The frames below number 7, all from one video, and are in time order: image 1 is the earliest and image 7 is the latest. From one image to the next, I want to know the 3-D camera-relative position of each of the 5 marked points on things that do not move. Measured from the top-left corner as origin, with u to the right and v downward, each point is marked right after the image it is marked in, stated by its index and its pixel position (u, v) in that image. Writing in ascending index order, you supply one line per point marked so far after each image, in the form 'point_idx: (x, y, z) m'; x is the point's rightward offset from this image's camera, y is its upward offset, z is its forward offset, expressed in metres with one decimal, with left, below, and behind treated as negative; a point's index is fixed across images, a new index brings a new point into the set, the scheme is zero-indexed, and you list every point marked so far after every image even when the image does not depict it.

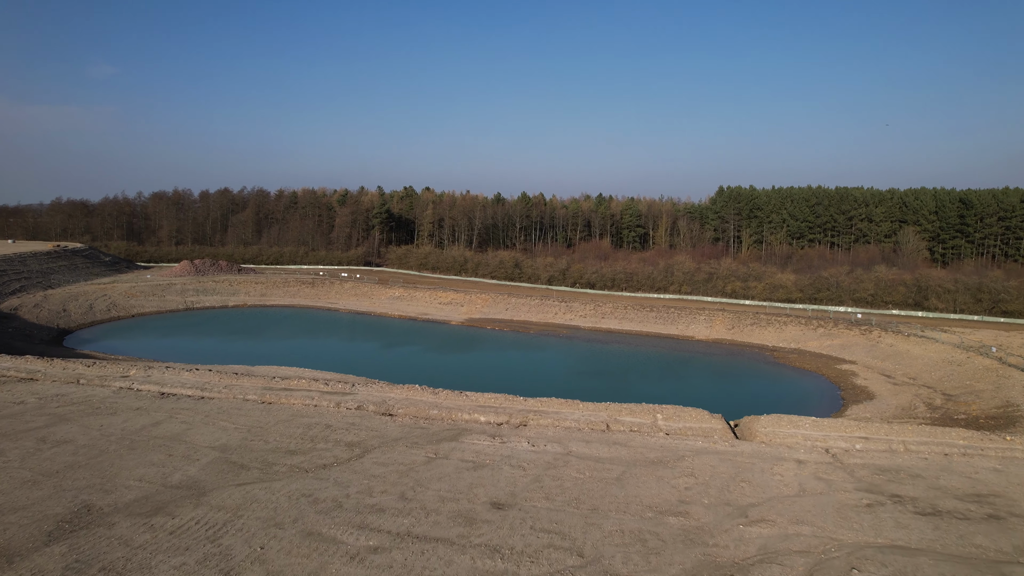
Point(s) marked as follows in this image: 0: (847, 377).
0: (+9.7, -2.6, +16.4) m
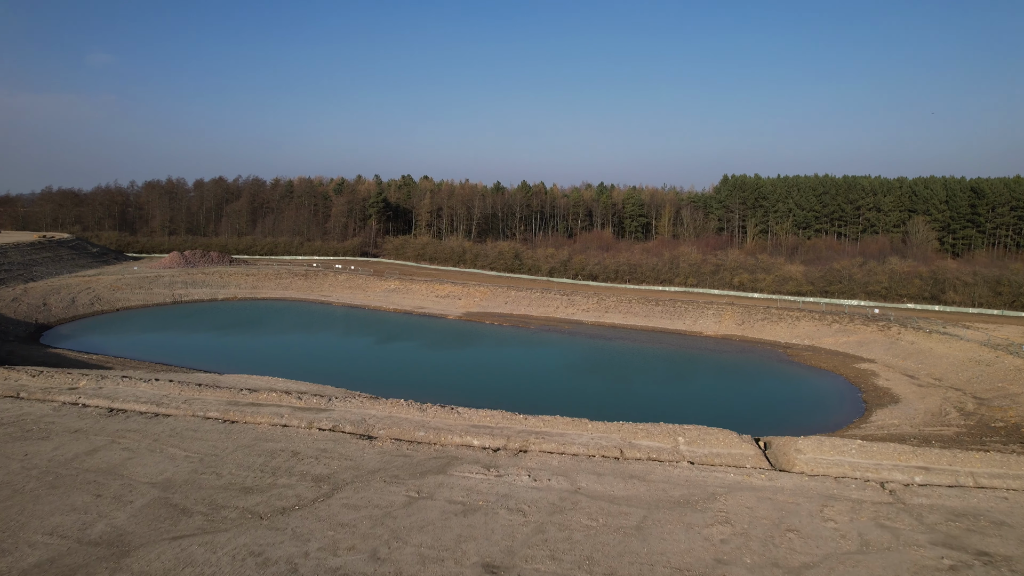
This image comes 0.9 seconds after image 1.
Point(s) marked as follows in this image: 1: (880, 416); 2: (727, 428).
0: (+9.7, -2.5, +15.5) m
1: (+8.1, -2.8, +12.5) m
2: (+4.8, -3.1, +12.5) m
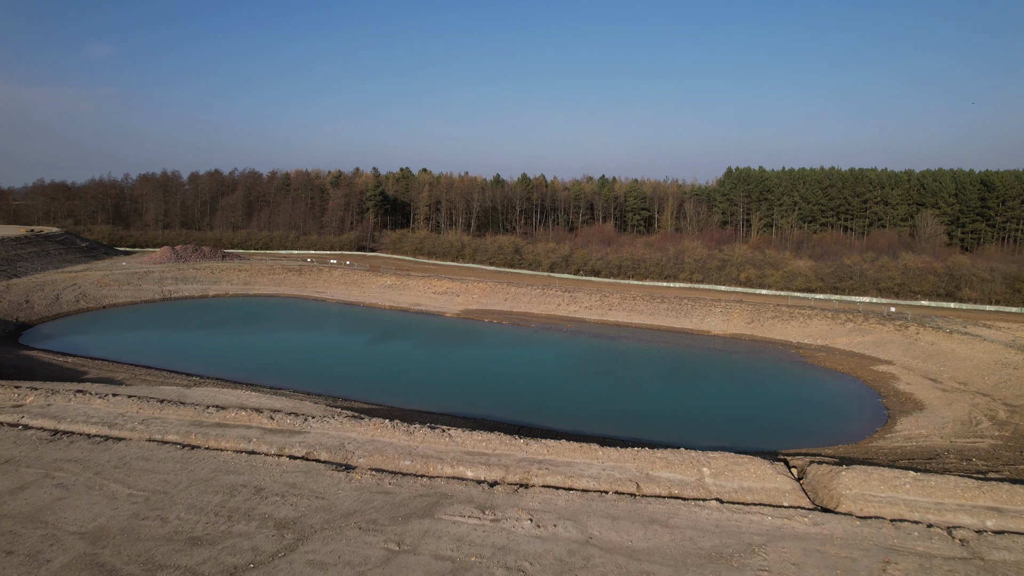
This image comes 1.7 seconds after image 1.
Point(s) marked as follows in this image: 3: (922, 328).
0: (+9.7, -2.4, +14.7) m
1: (+8.1, -2.8, +11.7) m
2: (+4.7, -3.0, +11.7) m
3: (+12.4, -1.2, +17.1) m
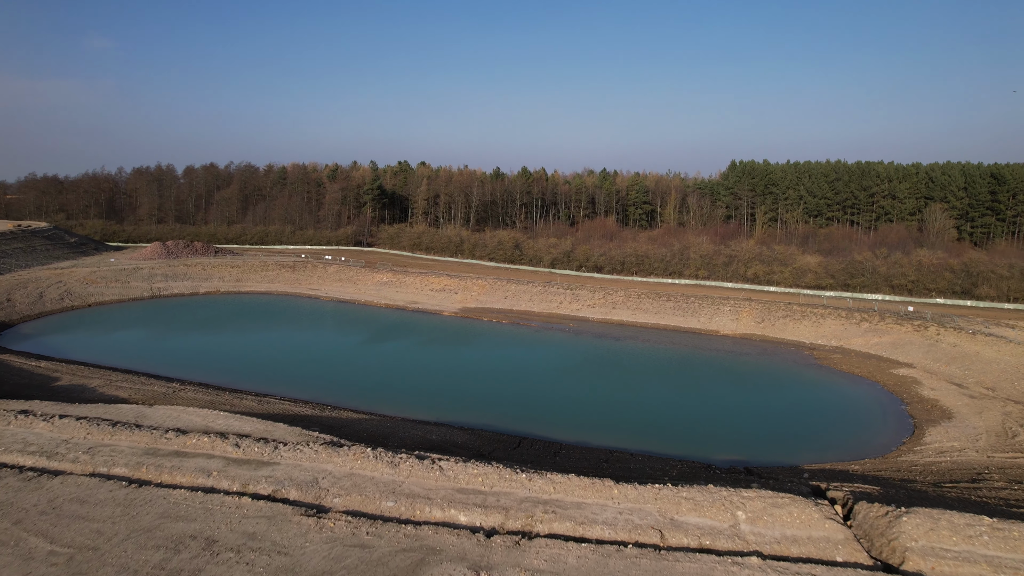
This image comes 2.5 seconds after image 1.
0: (+9.7, -2.4, +13.9) m
1: (+8.1, -2.8, +10.9) m
2: (+4.8, -3.1, +10.9) m
3: (+12.4, -1.2, +16.3) m
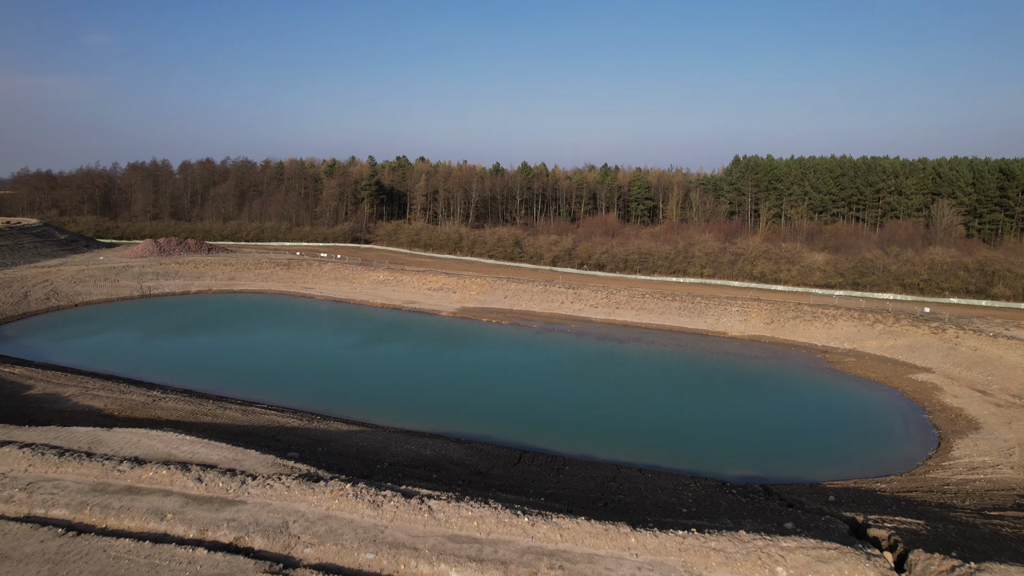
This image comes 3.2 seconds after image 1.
0: (+9.7, -2.5, +13.2) m
1: (+8.1, -2.9, +10.2) m
2: (+4.8, -3.1, +10.2) m
3: (+12.4, -1.2, +15.6) m
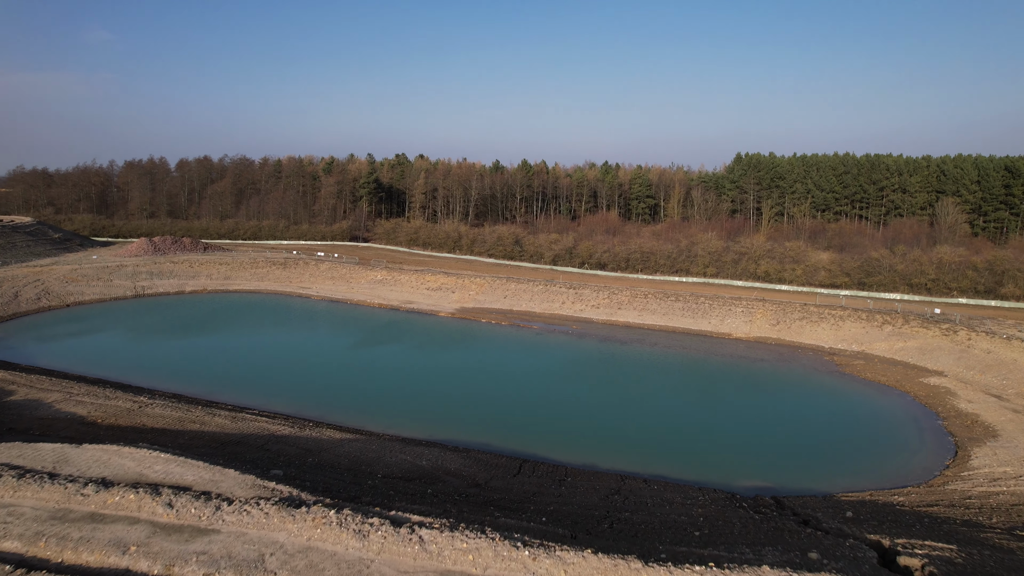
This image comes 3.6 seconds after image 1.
0: (+9.7, -2.5, +12.8) m
1: (+8.1, -2.9, +9.8) m
2: (+4.8, -3.2, +9.8) m
3: (+12.4, -1.2, +15.2) m
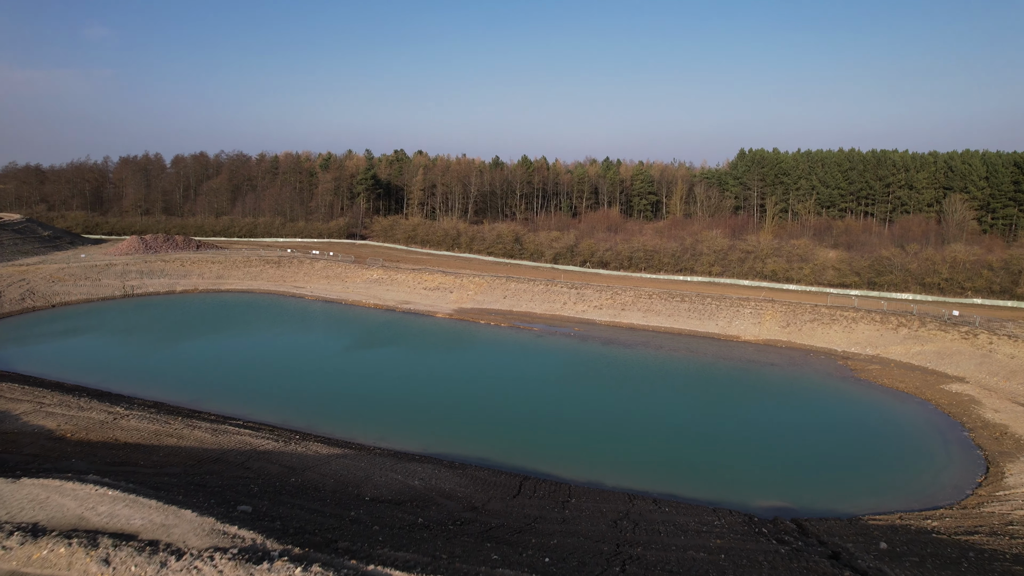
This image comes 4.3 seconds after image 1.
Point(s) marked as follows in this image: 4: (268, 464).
0: (+9.7, -2.5, +12.1) m
1: (+8.1, -3.0, +9.1) m
2: (+4.7, -3.3, +9.1) m
3: (+12.3, -1.3, +14.5) m
4: (-3.8, -2.7, +8.8) m
